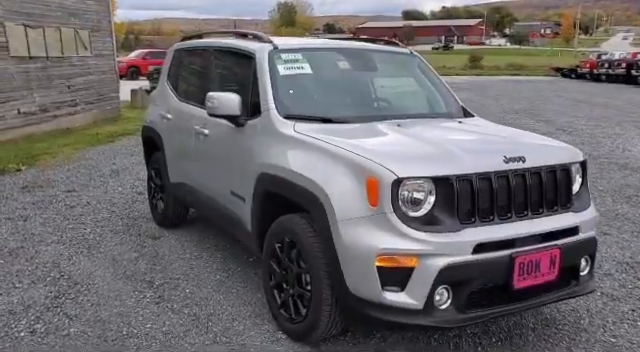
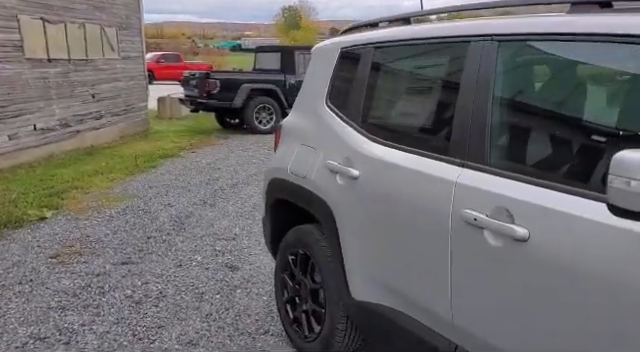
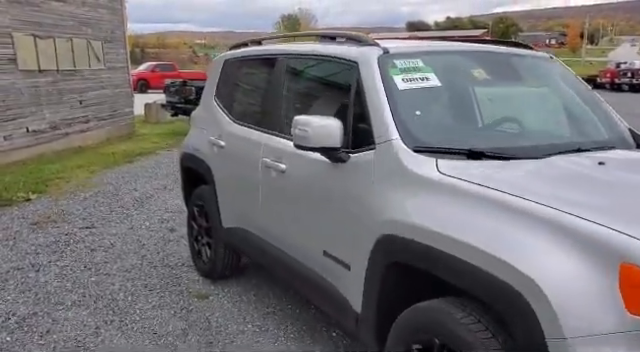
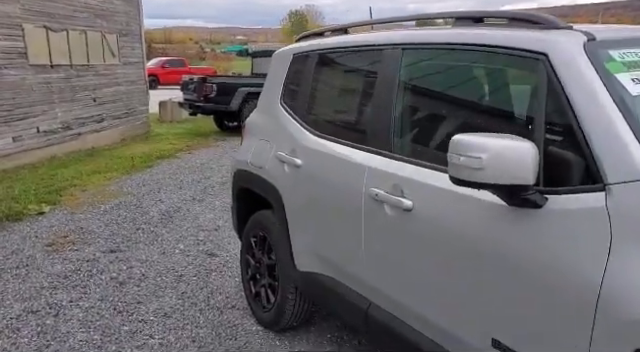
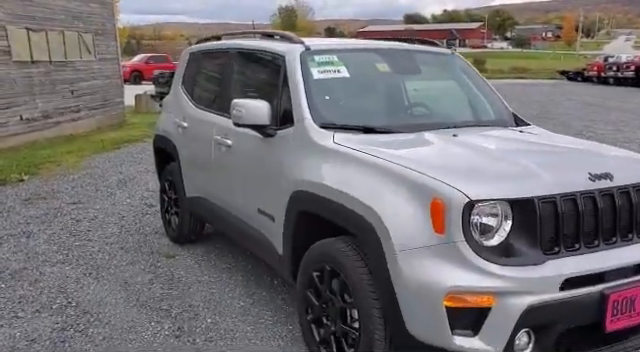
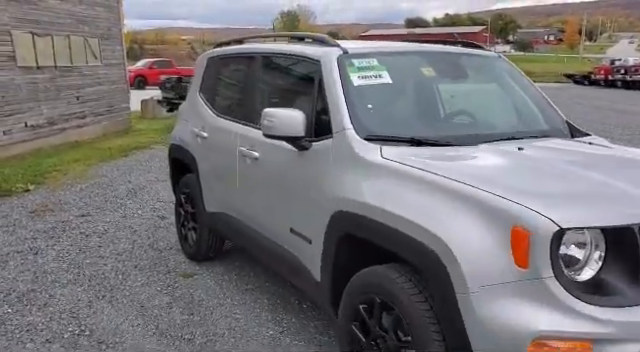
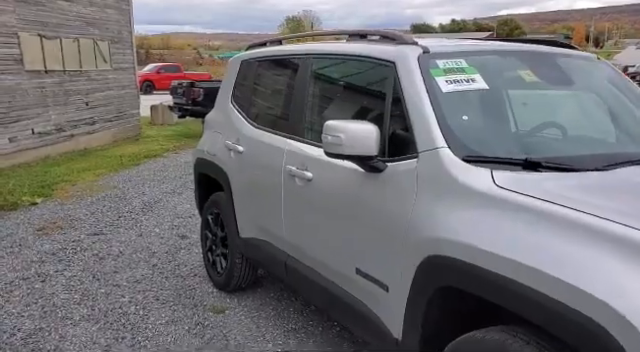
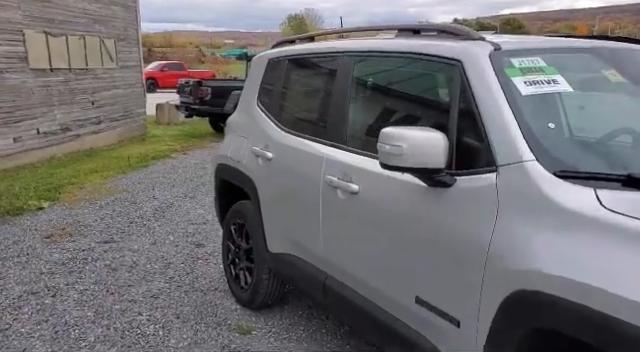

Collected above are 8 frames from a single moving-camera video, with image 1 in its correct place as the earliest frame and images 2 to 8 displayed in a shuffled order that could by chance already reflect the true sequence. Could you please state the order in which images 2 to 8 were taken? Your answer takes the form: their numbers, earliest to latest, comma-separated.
5, 6, 3, 7, 8, 4, 2
